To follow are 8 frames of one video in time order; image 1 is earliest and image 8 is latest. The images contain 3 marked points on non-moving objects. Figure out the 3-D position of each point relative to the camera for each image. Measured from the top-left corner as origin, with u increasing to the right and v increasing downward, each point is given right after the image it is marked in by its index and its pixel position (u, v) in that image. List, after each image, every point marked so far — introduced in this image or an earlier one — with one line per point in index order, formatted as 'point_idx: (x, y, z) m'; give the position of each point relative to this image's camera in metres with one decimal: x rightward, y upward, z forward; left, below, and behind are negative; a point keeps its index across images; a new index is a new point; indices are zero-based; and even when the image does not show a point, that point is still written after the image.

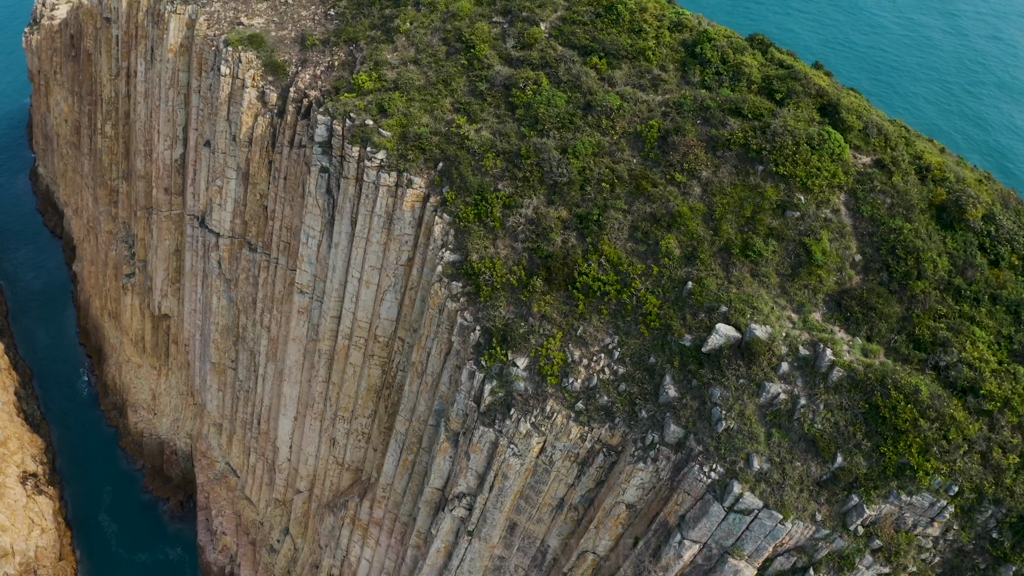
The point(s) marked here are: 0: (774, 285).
0: (+7.2, +0.1, +19.7) m
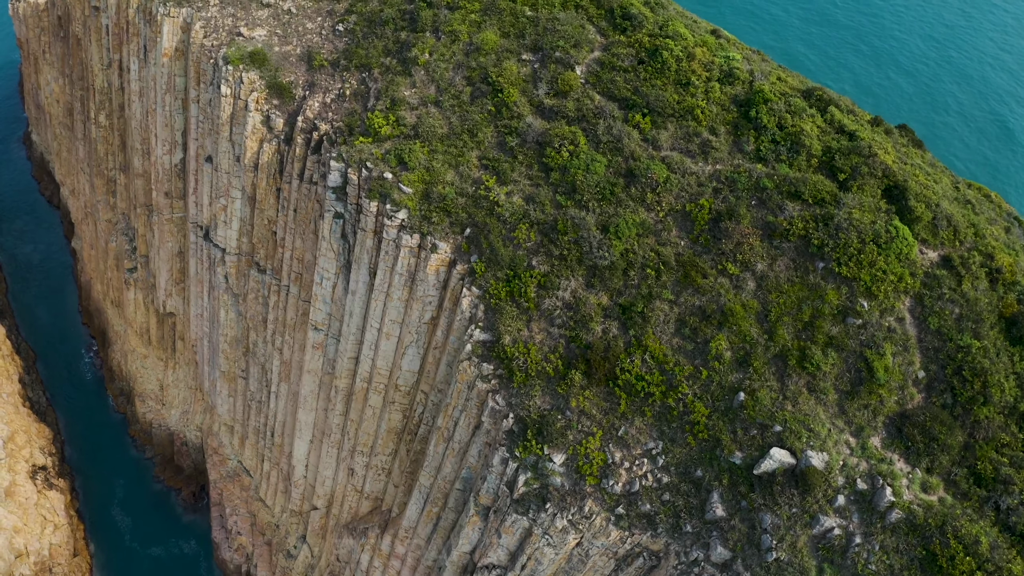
0: (+8.3, -3.0, +18.6) m
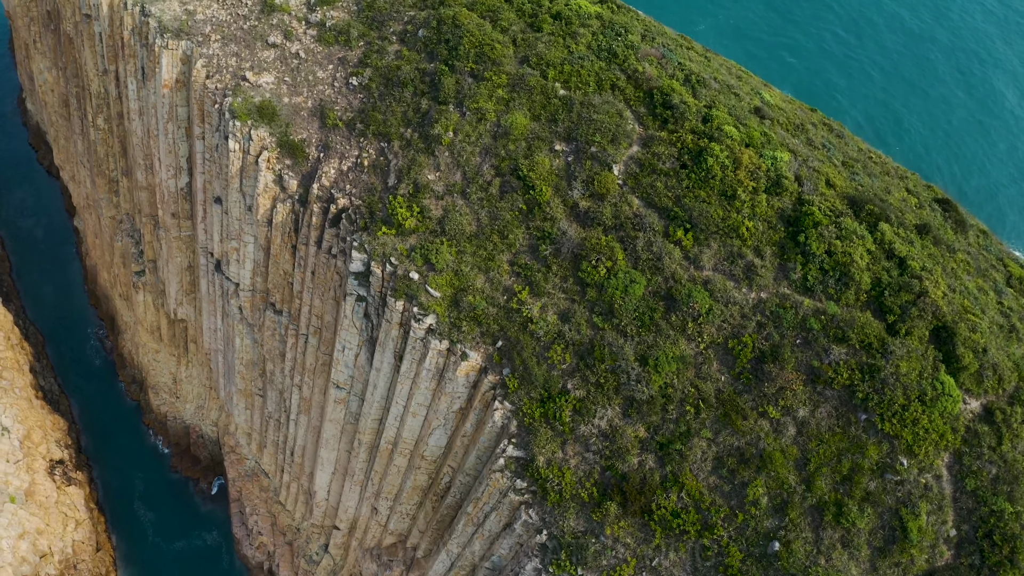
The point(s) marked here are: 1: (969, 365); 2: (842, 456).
0: (+9.3, -7.2, +19.1) m
1: (+12.4, -2.1, +19.6) m
2: (+8.9, -4.6, +19.5) m
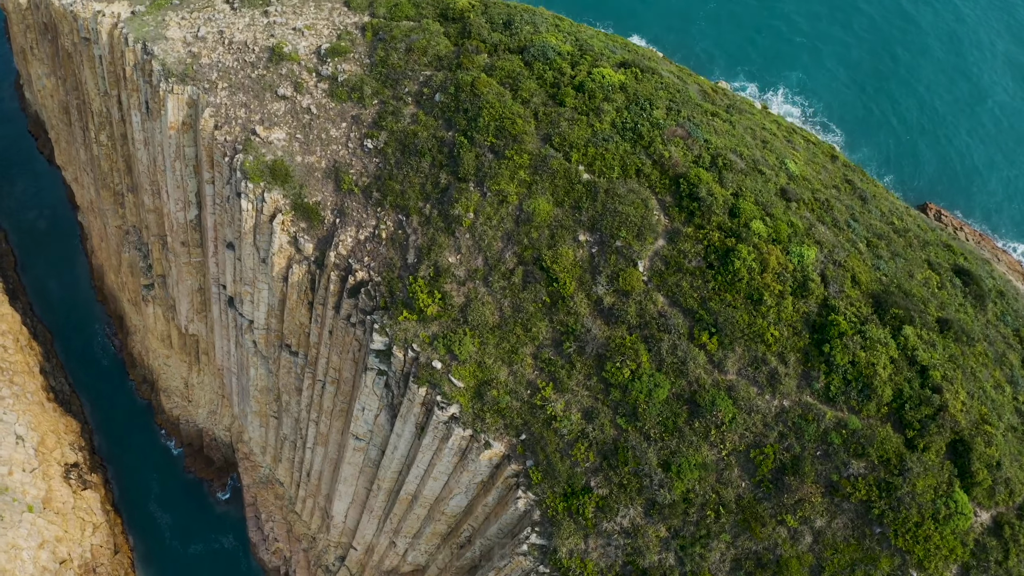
0: (+10.1, -10.5, +20.1) m
1: (+13.2, -5.4, +20.2) m
2: (+9.7, -7.9, +20.3) m
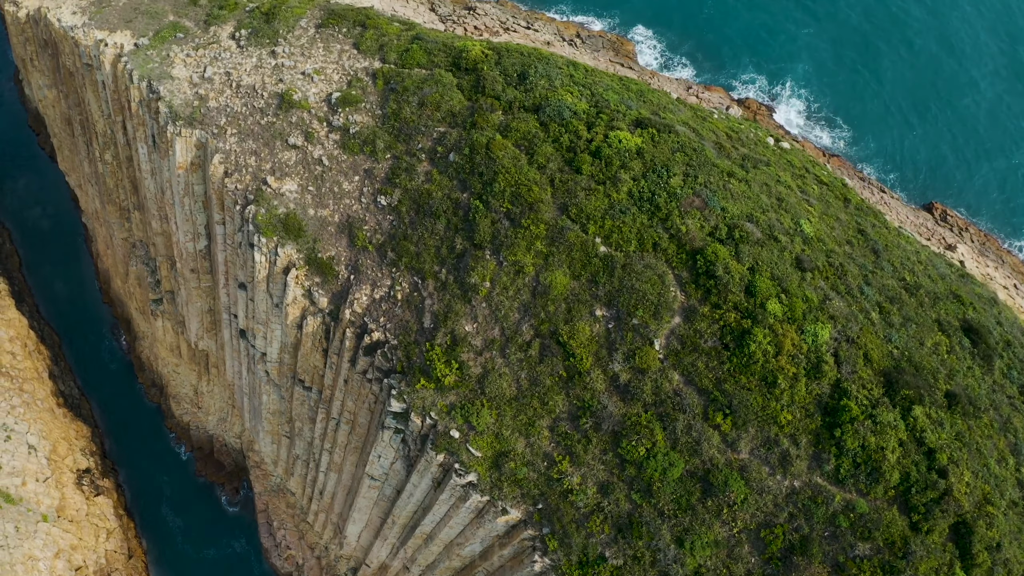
0: (+10.7, -13.1, +21.2) m
1: (+13.8, -8.0, +21.0) m
2: (+10.3, -10.5, +21.3) m
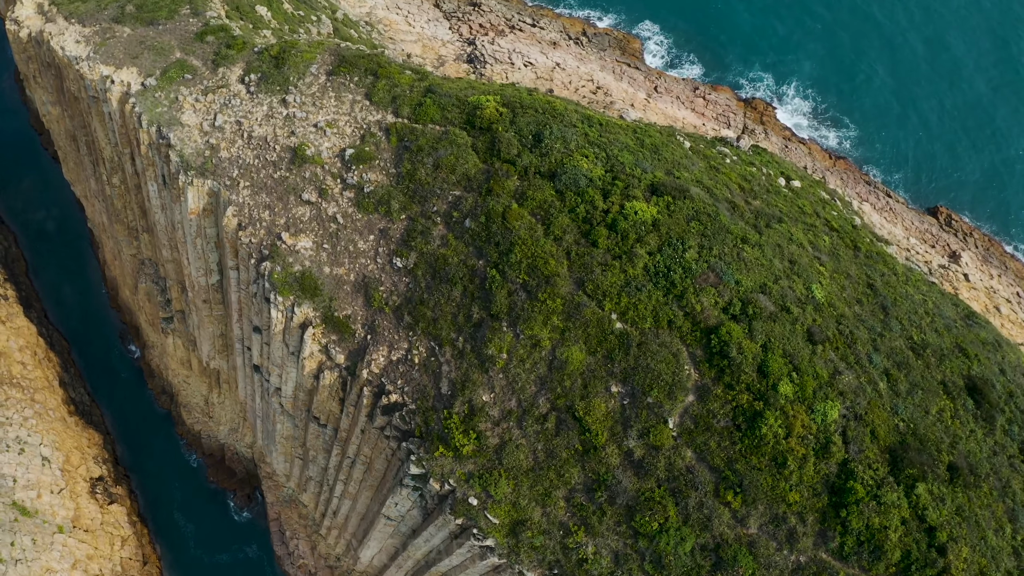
0: (+11.2, -15.8, +22.7) m
1: (+14.3, -10.7, +22.1) m
2: (+10.8, -13.1, +22.5) m
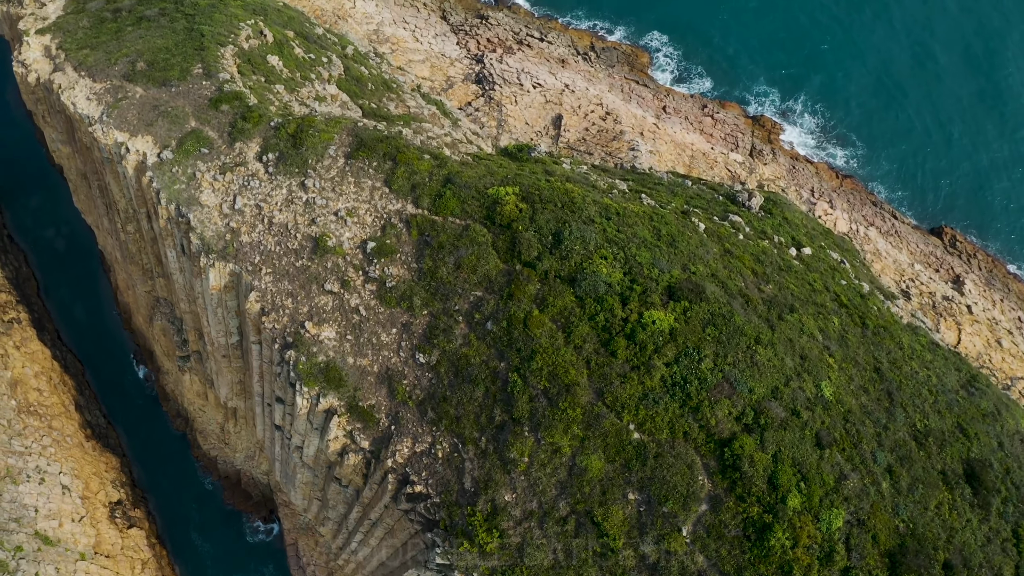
0: (+12.0, -19.8, +24.9) m
1: (+15.1, -14.7, +23.9) m
2: (+11.6, -17.1, +24.5) m
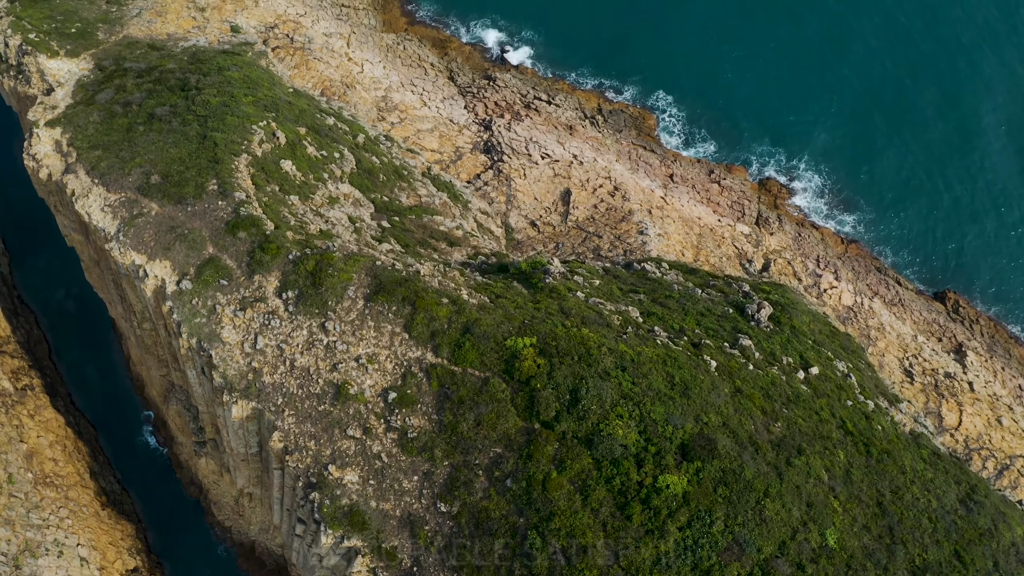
0: (+12.6, -25.9, +26.8) m
1: (+15.8, -21.0, +25.6) m
2: (+12.2, -23.3, +26.3) m
